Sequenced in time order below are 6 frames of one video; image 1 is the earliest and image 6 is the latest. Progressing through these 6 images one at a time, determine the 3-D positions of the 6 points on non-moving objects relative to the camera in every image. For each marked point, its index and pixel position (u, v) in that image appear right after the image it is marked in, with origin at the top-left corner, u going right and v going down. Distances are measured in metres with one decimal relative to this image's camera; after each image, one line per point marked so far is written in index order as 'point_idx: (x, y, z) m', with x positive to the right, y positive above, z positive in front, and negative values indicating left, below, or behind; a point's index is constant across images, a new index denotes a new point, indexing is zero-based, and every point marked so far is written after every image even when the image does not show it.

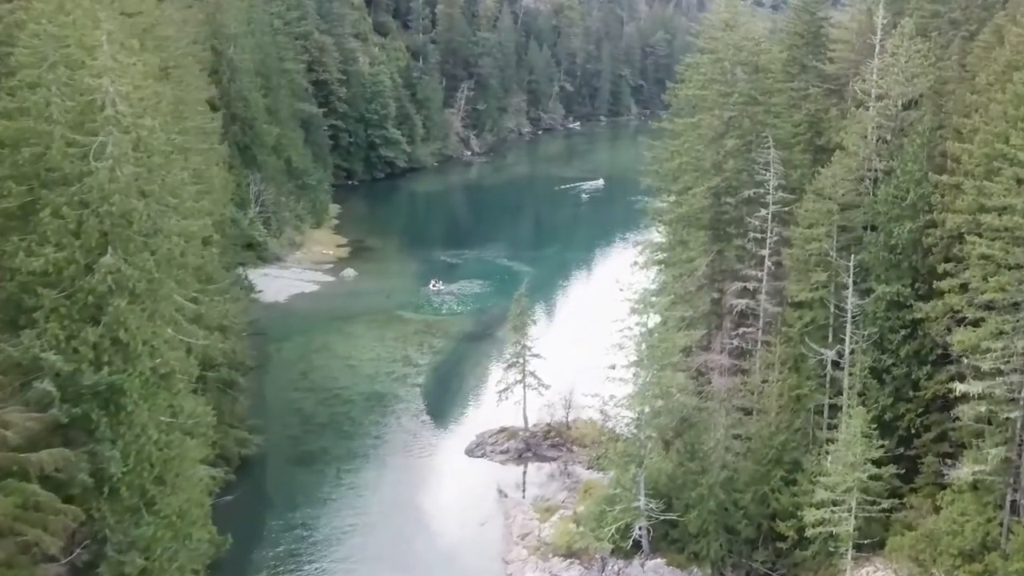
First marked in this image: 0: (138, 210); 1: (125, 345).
0: (-6.9, +1.4, +17.5) m
1: (-7.1, -1.0, +17.3) m
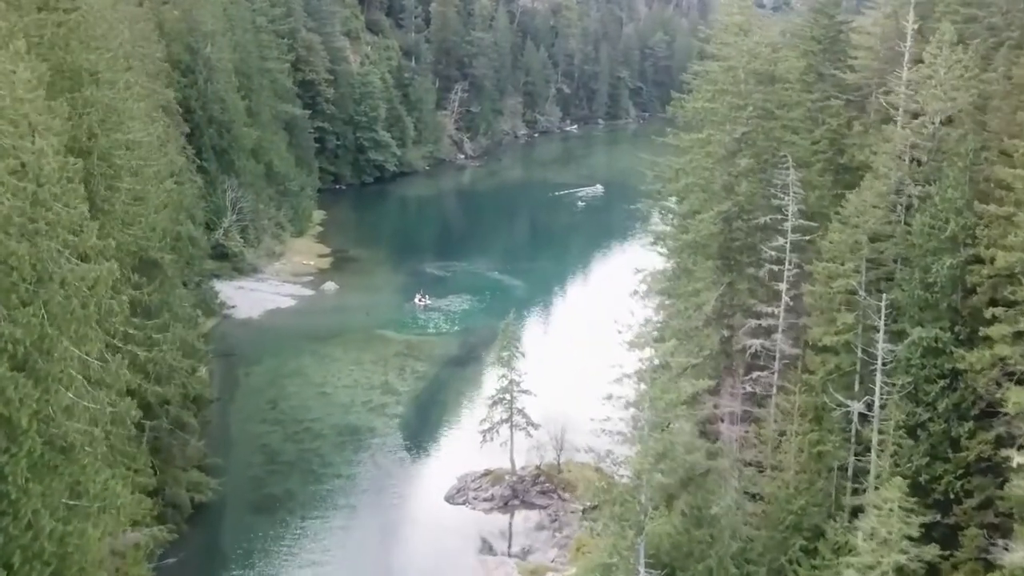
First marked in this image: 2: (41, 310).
0: (-7.3, +0.5, +14.2) m
1: (-7.5, -1.9, +14.0) m
2: (-7.5, -0.4, +15.1) m
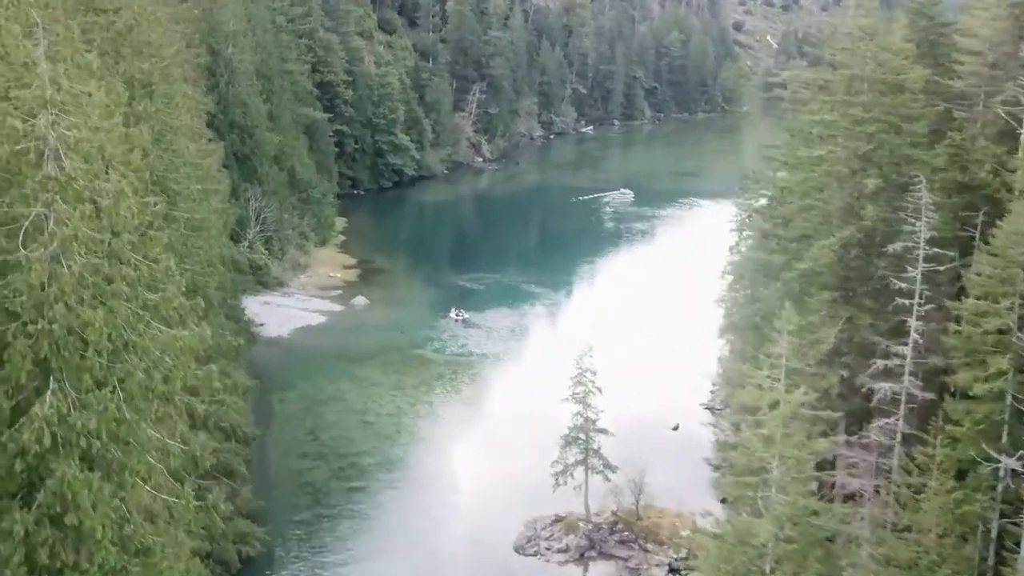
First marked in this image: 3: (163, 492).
0: (-5.0, -0.4, +11.3) m
1: (-5.2, -2.8, +11.1) m
2: (-5.2, -1.3, +12.3) m
3: (-5.2, -2.9, +13.9) m
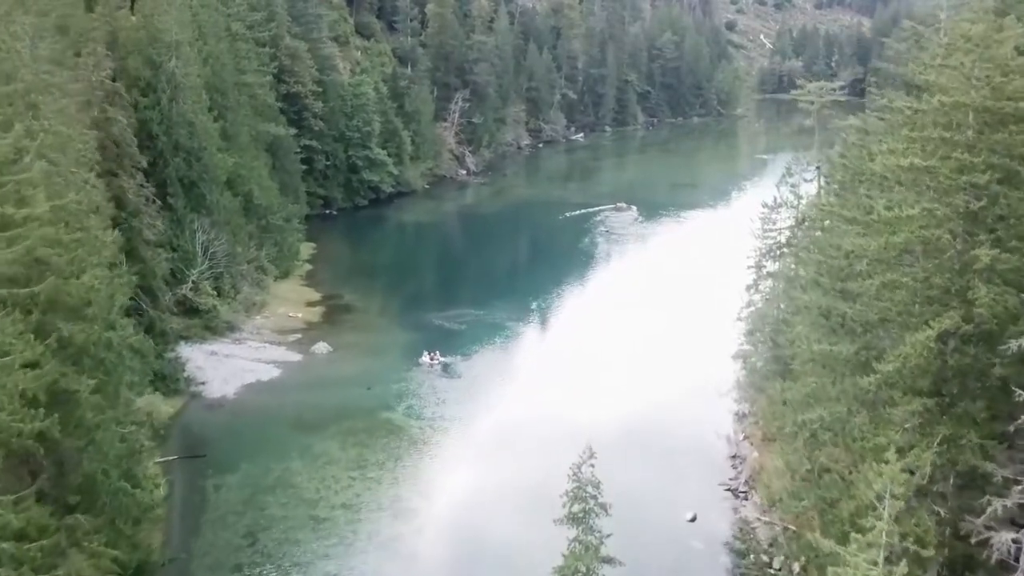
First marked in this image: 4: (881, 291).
0: (-5.4, -2.5, +4.8) m
1: (-5.5, -4.9, +4.6) m
2: (-5.6, -3.4, +5.7) m
3: (-5.5, -5.0, +7.3) m
4: (+7.1, 0.0, +18.4) m
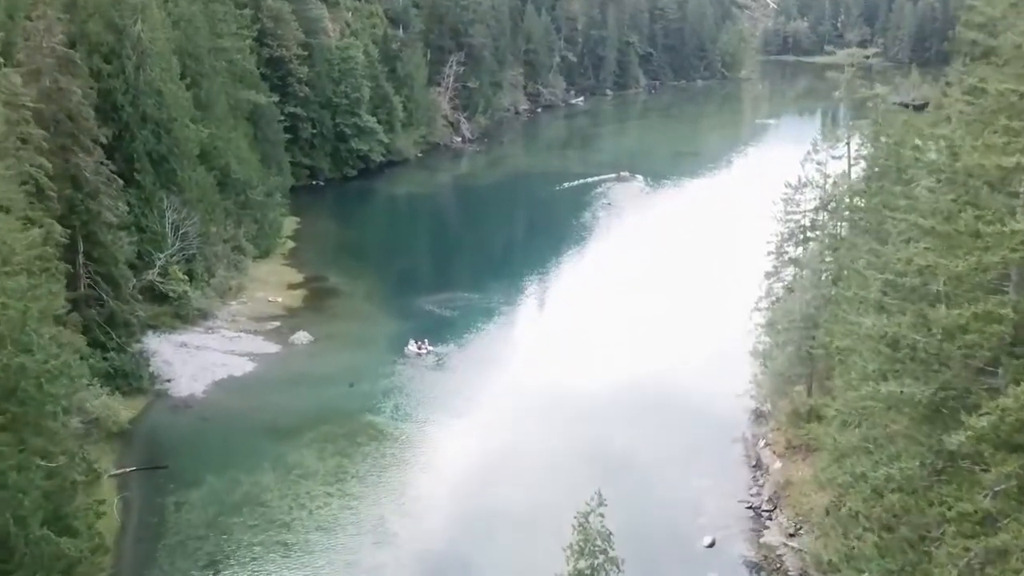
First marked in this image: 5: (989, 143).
0: (-5.5, -3.4, +1.3) m
1: (-5.6, -5.9, +1.2) m
2: (-5.6, -4.3, +2.3) m
3: (-5.6, -5.9, +3.9) m
4: (+7.0, -0.4, +14.8) m
5: (+7.7, +2.6, +15.7) m
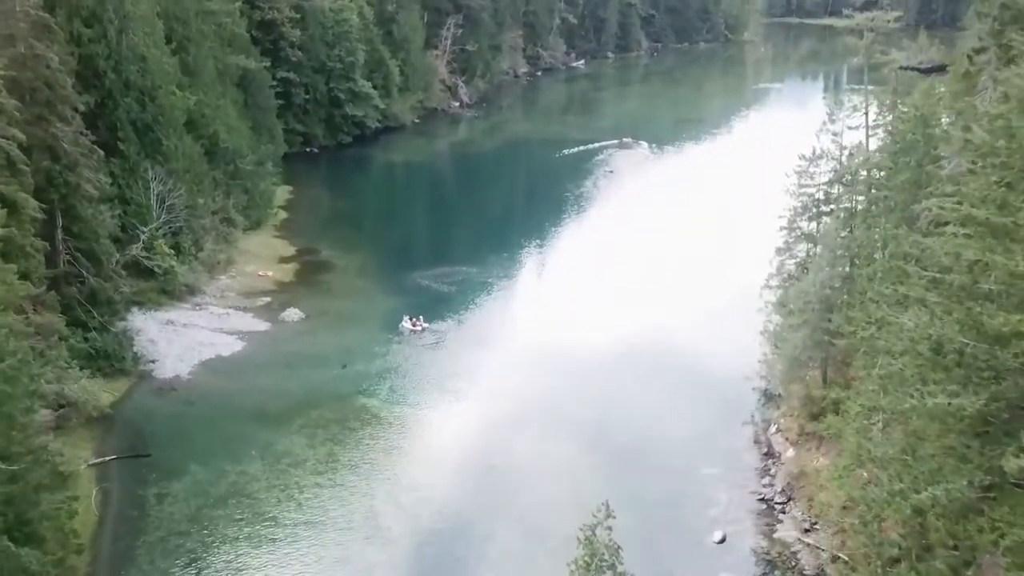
0: (-5.4, -3.9, -0.2) m
1: (-5.6, -6.4, -0.2) m
2: (-5.6, -4.8, +0.8) m
3: (-5.6, -6.3, +2.5) m
4: (+7.0, -0.4, +13.2) m
5: (+7.7, +2.6, +13.9) m
